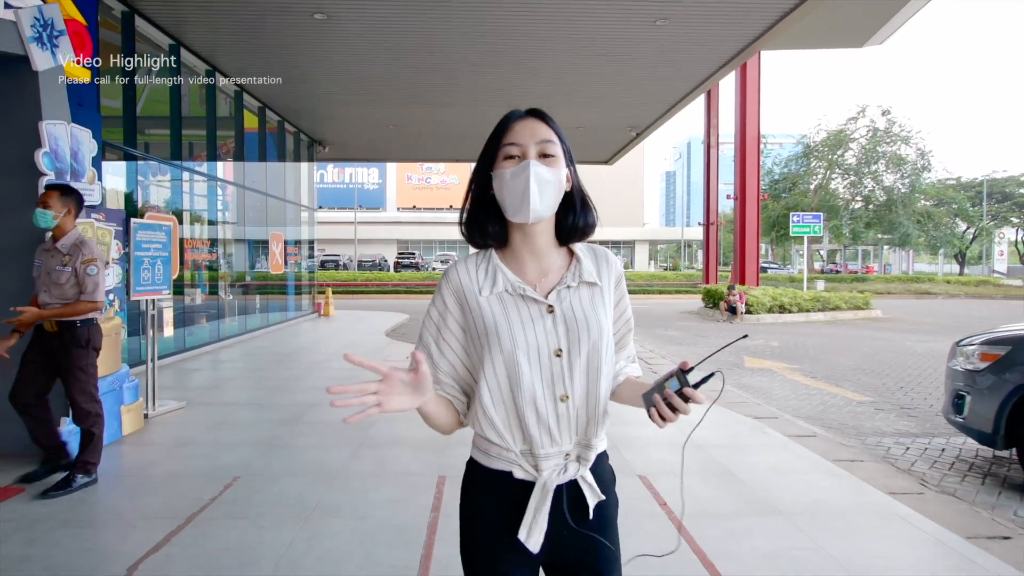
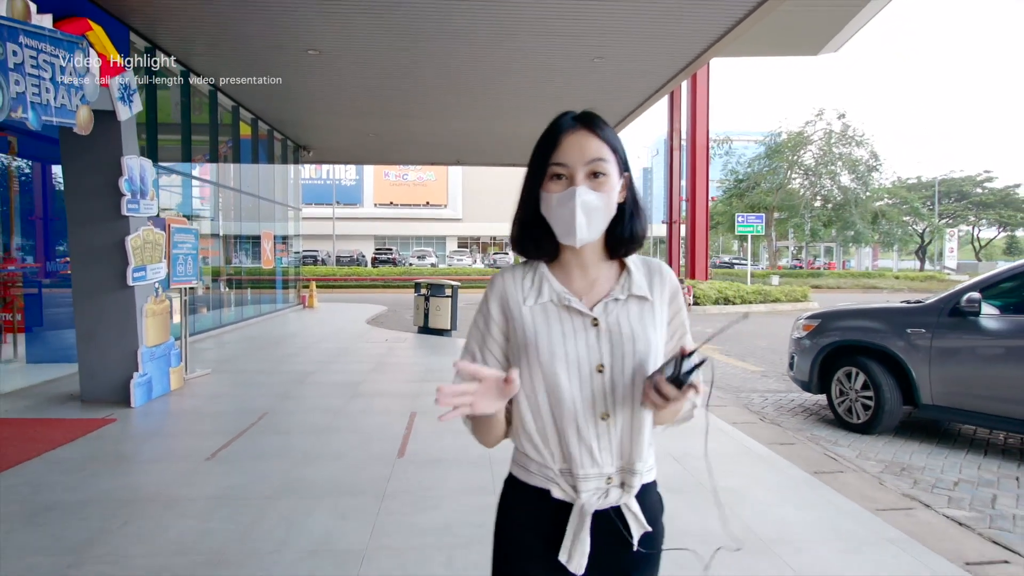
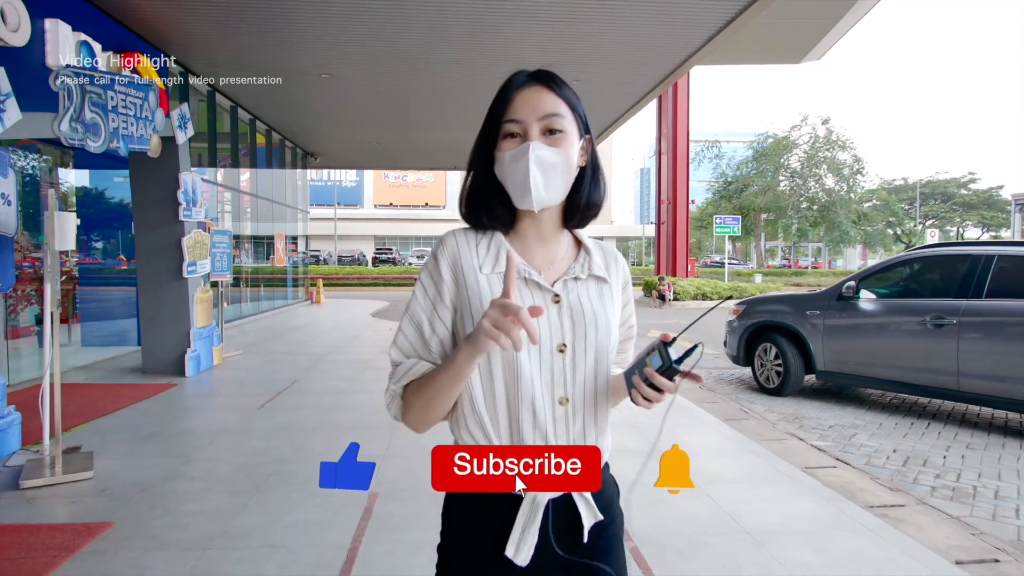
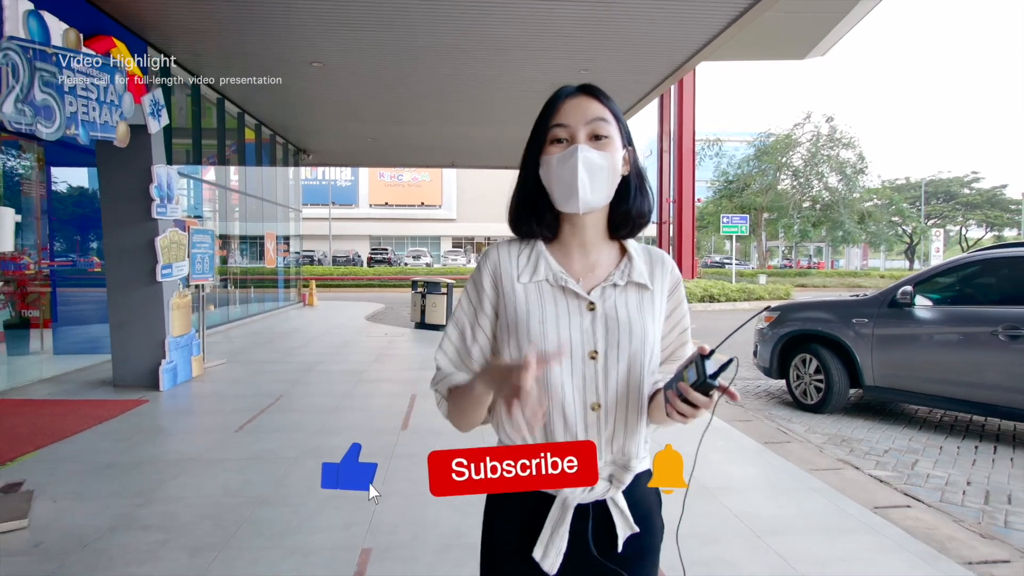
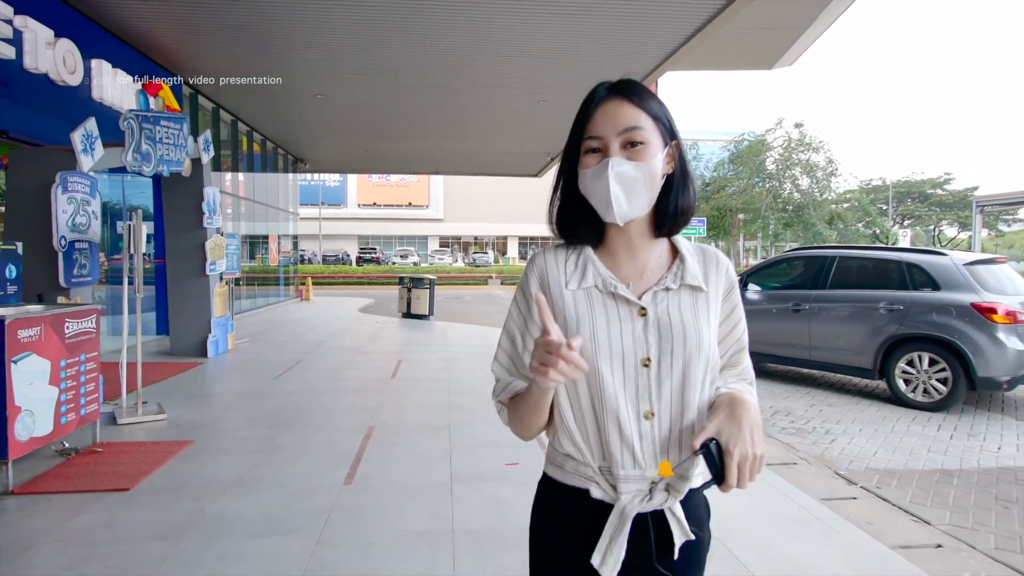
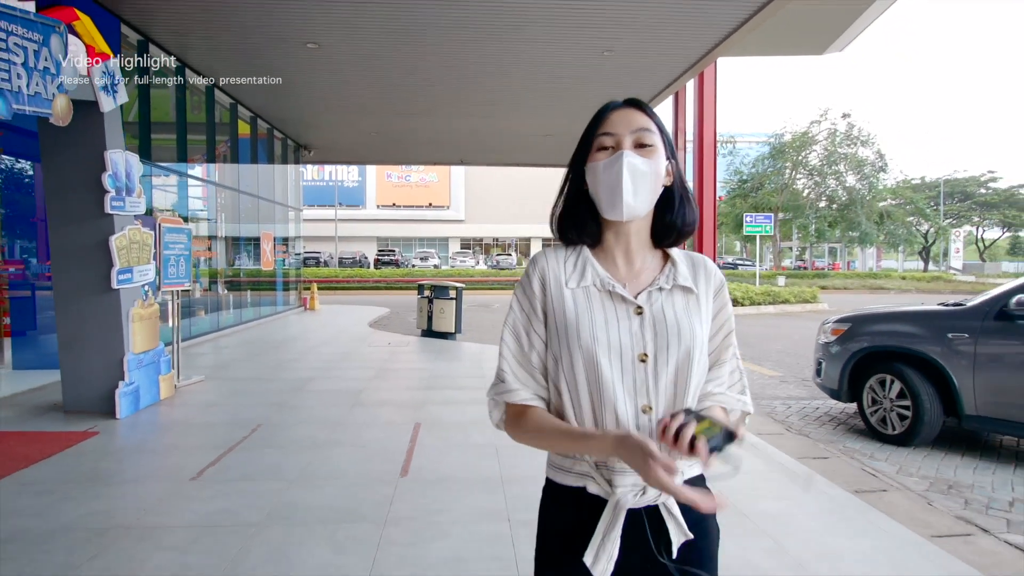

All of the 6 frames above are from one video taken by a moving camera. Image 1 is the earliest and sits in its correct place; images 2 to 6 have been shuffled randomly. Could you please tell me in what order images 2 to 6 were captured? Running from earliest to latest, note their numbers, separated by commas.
6, 2, 4, 3, 5
